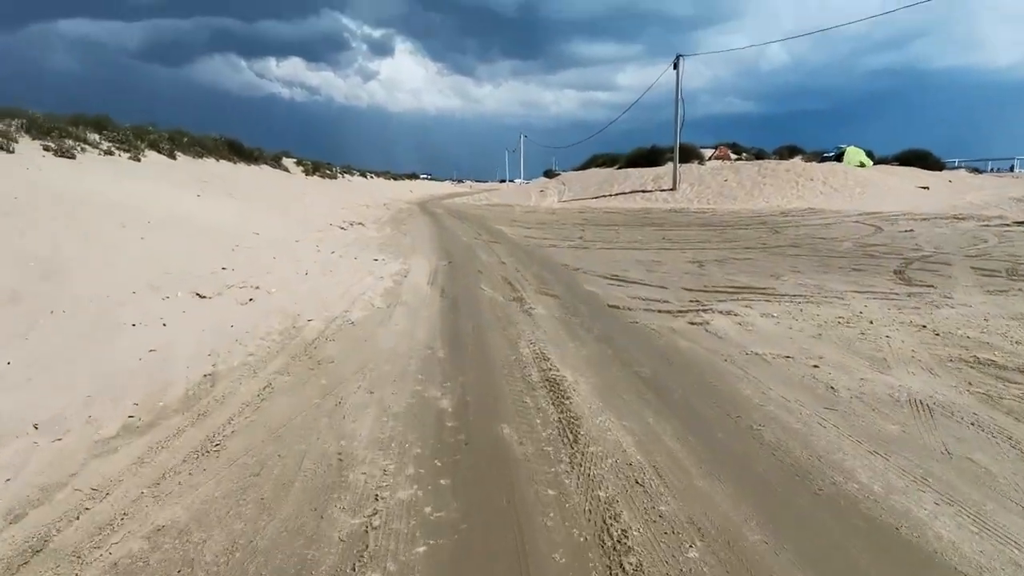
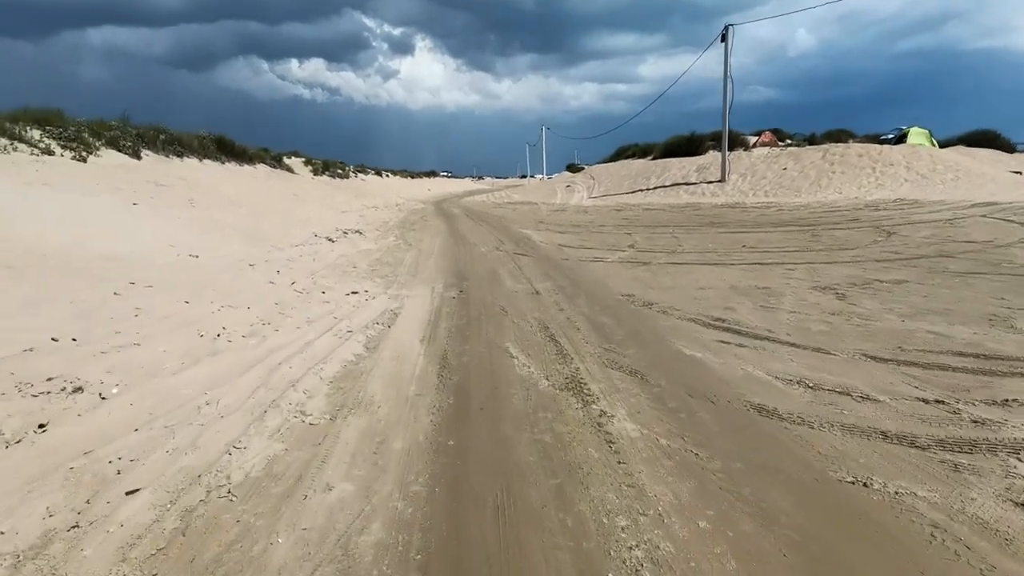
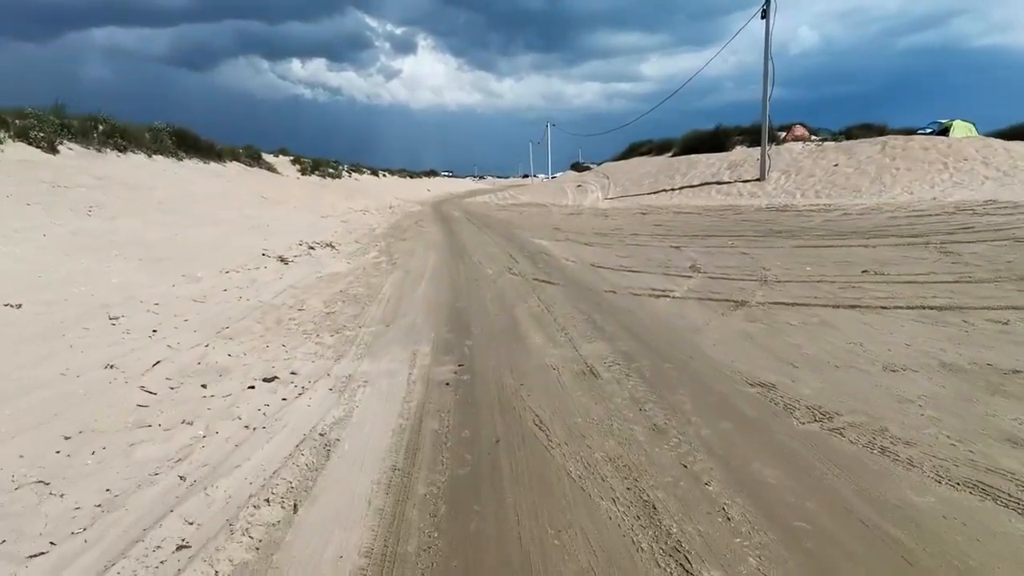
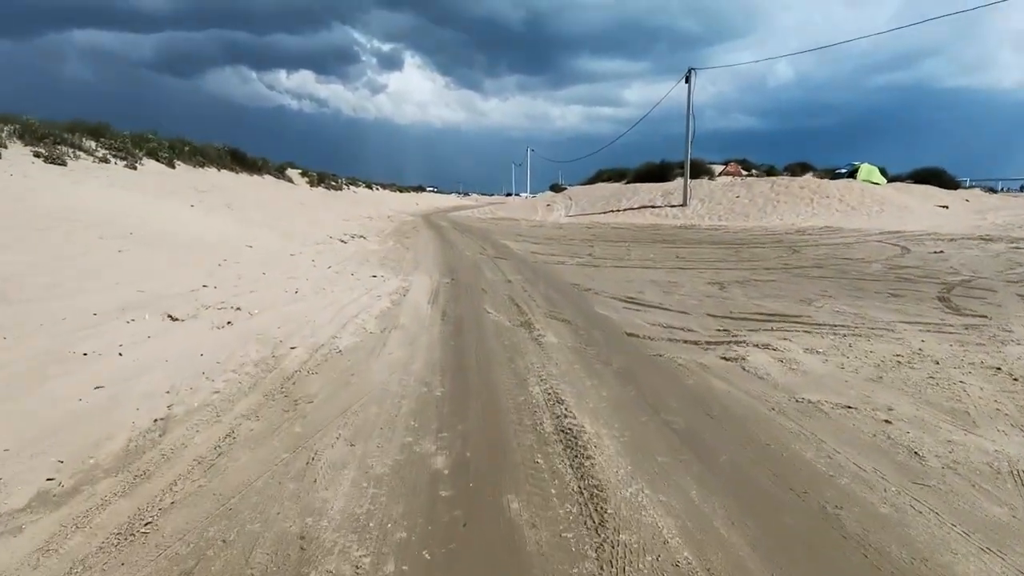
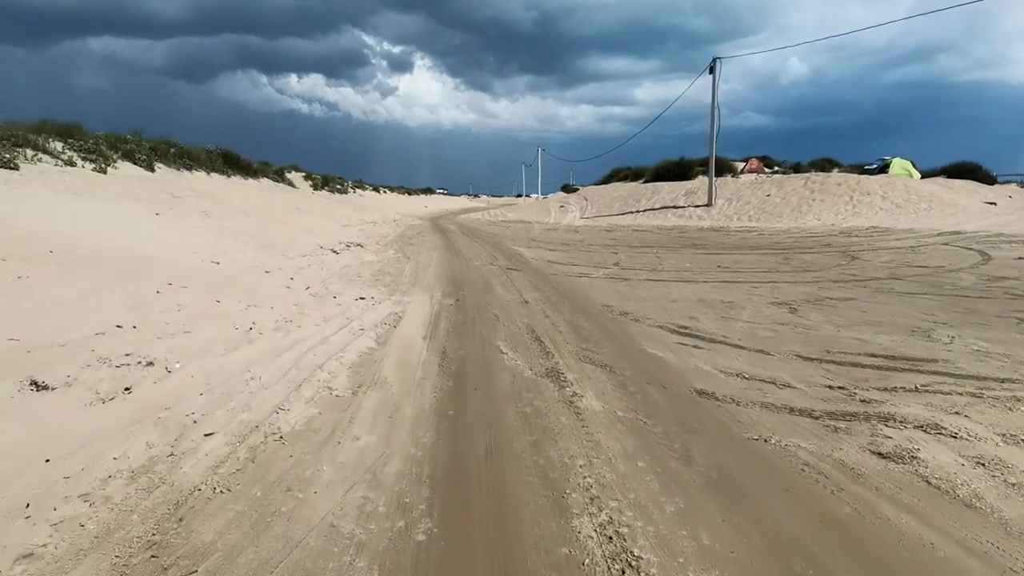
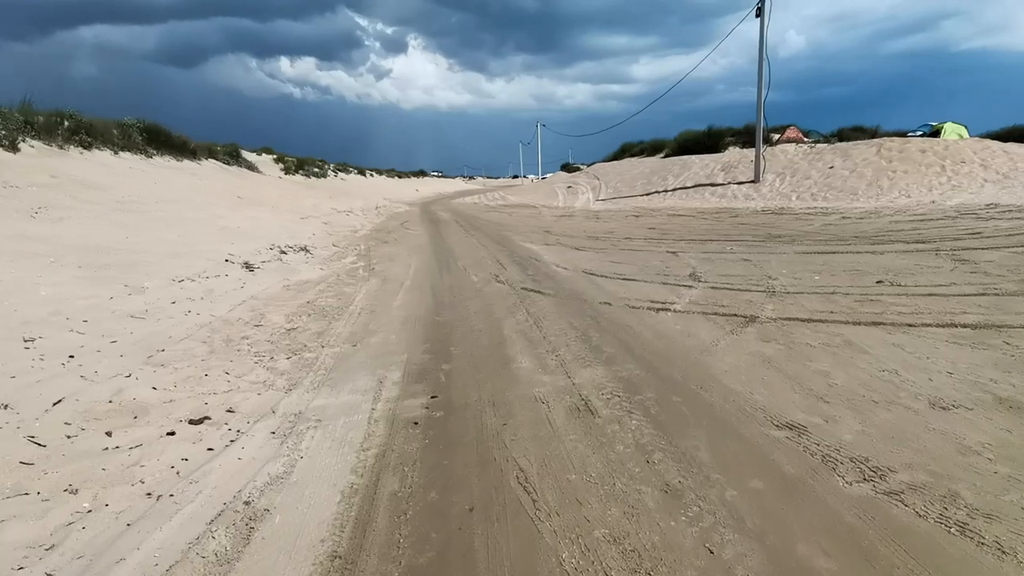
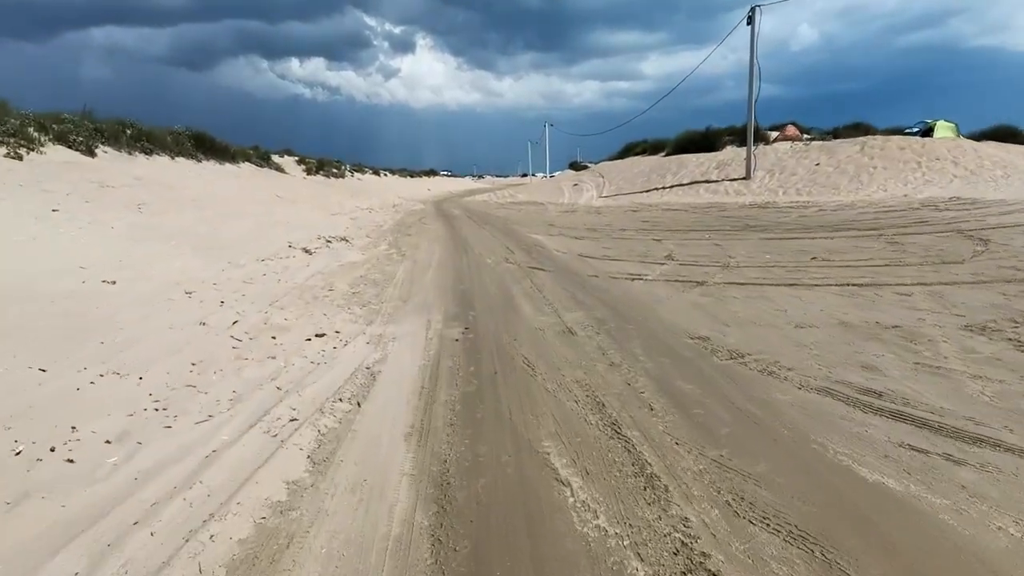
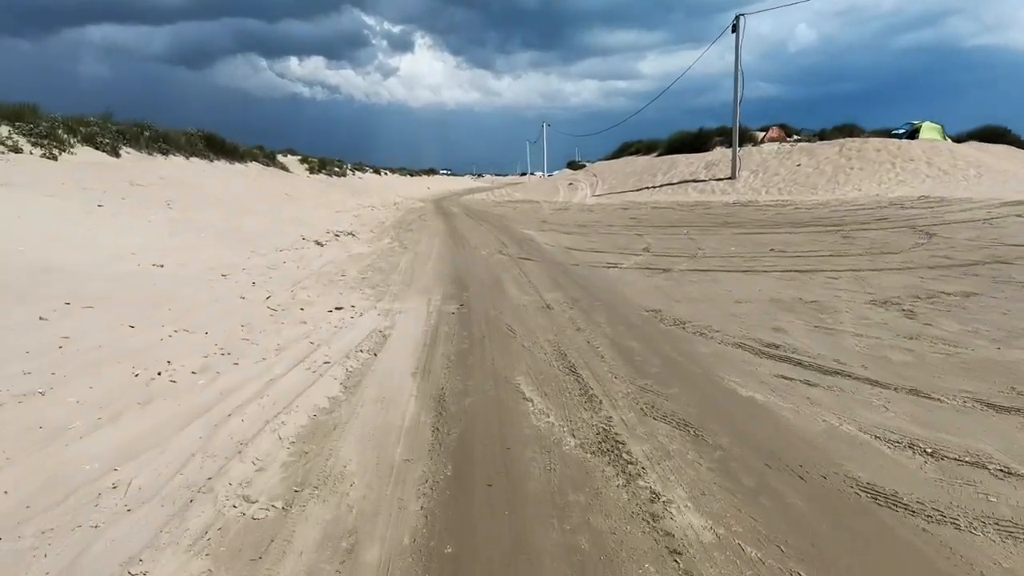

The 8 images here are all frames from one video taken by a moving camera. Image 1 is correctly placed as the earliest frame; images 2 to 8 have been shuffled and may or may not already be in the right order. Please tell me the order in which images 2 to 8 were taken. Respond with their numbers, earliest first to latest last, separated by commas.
4, 5, 2, 8, 7, 3, 6
